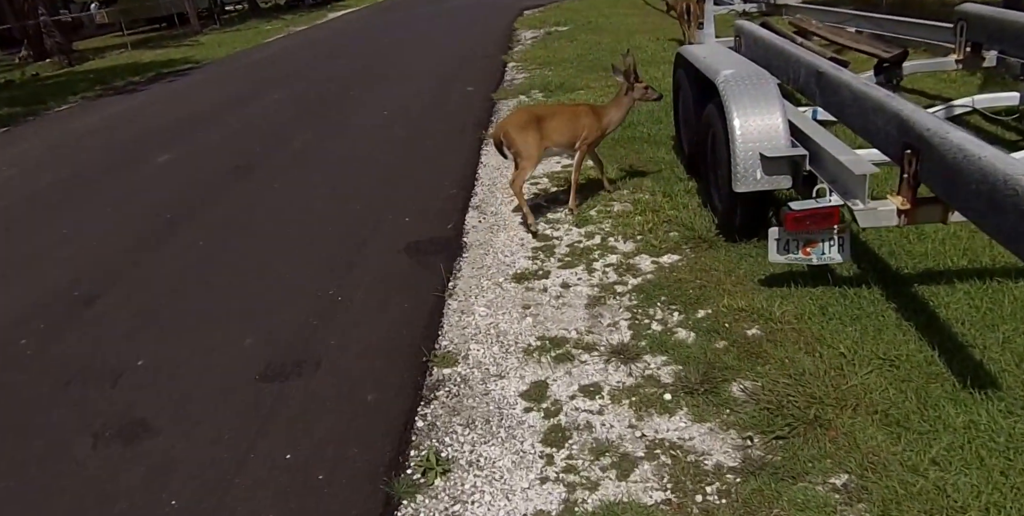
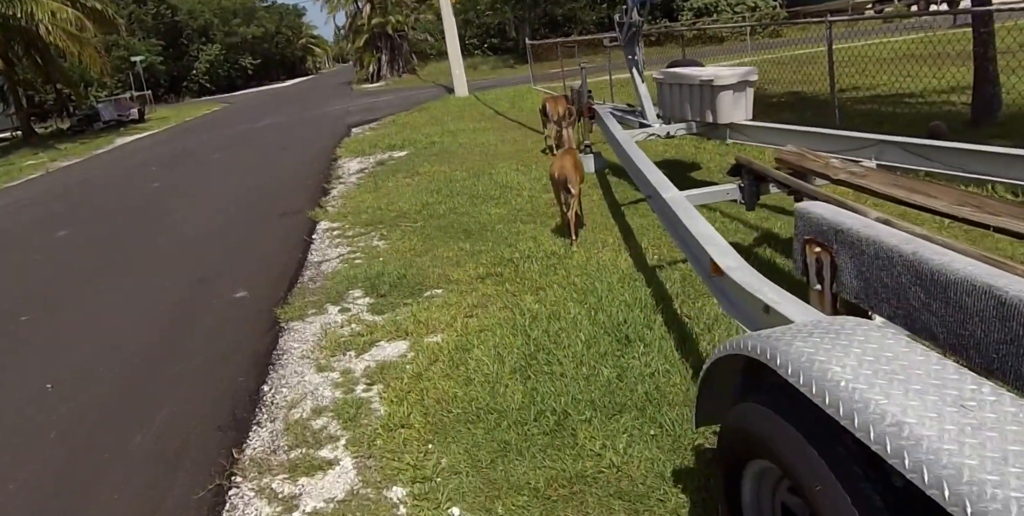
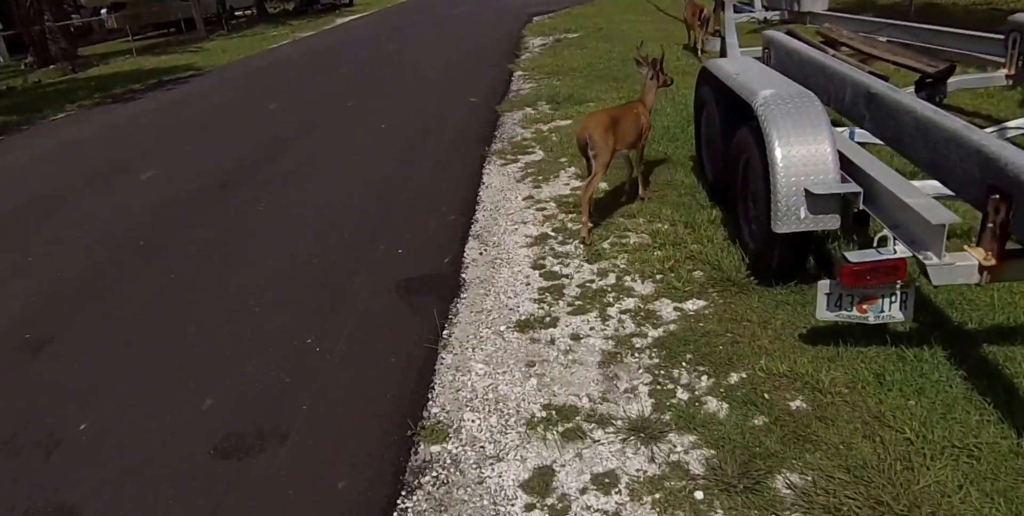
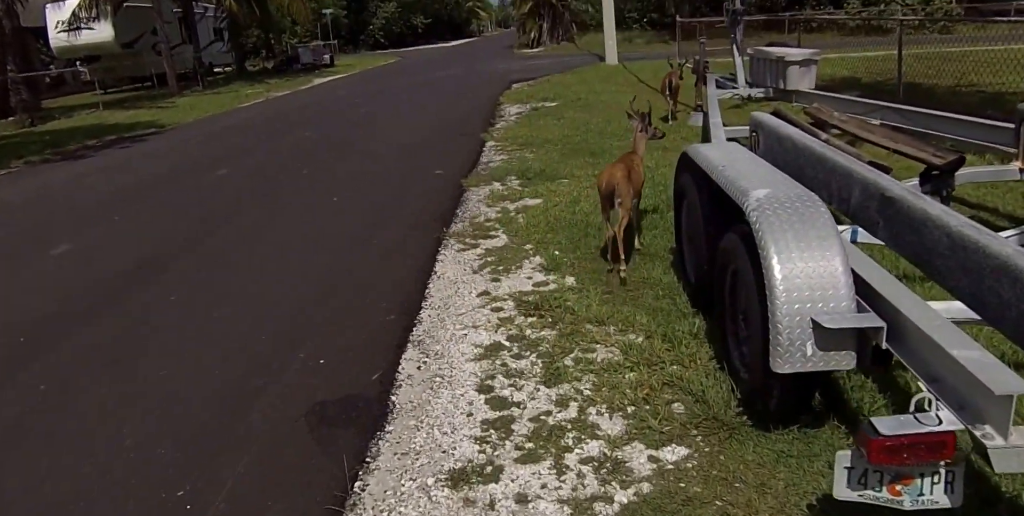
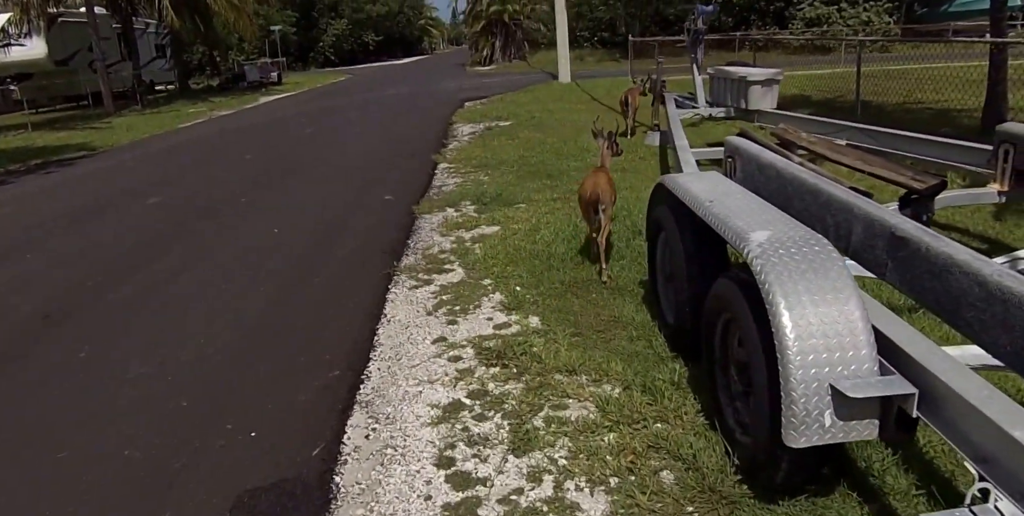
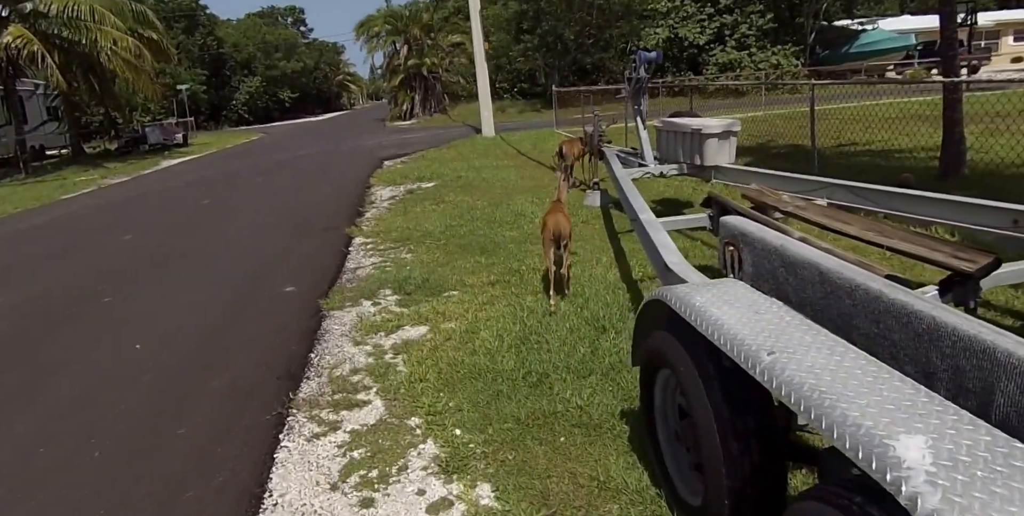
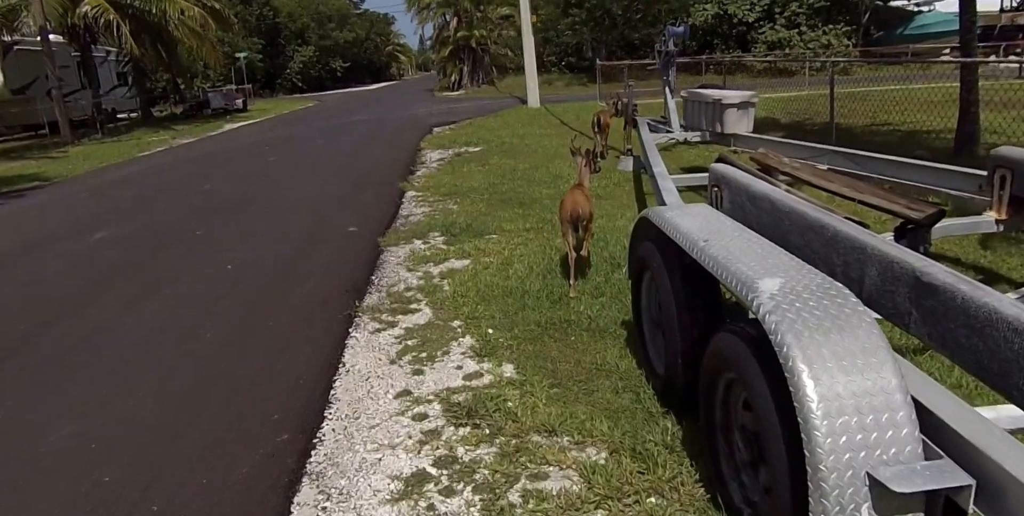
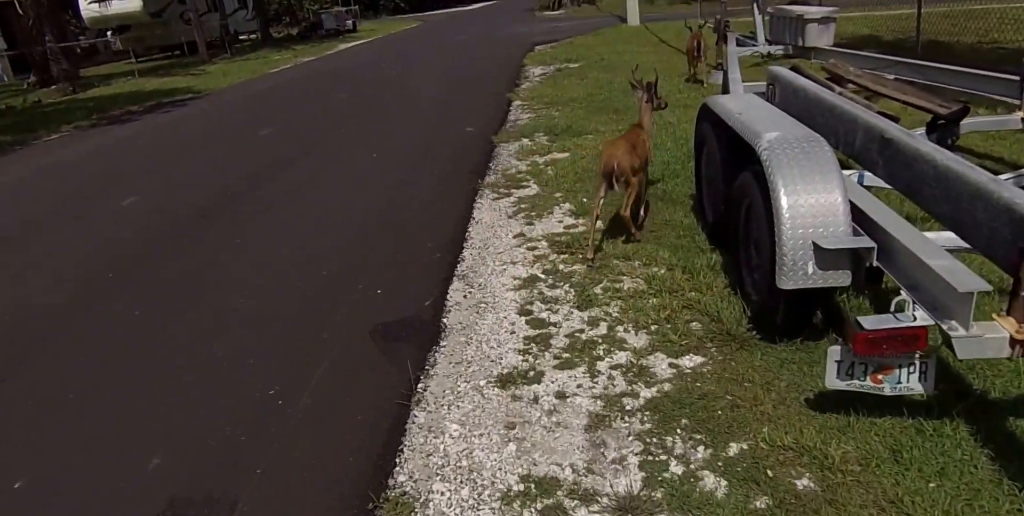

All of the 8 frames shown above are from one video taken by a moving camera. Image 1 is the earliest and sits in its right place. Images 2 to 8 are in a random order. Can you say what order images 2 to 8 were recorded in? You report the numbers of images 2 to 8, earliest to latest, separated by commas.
3, 8, 4, 5, 7, 6, 2
